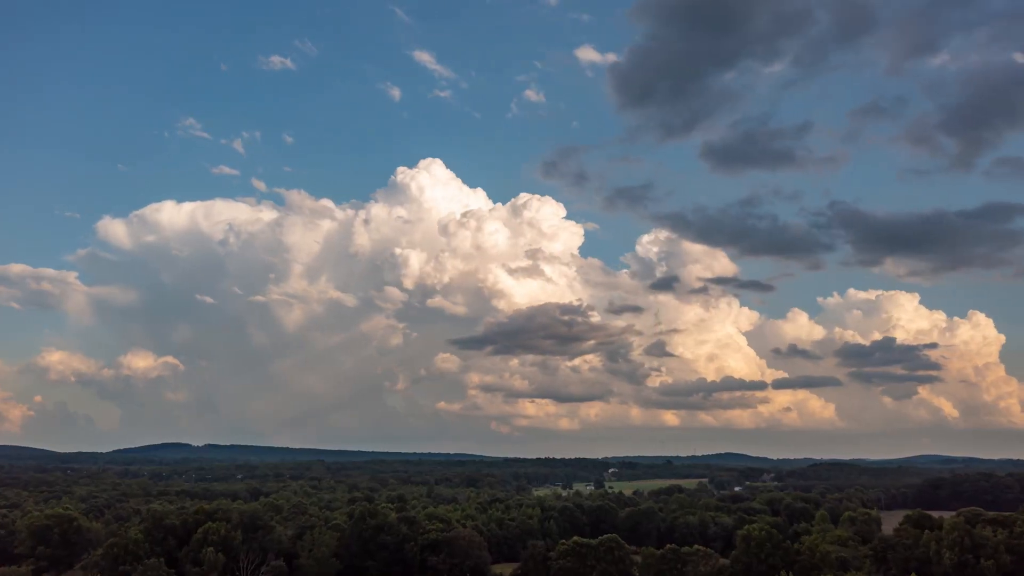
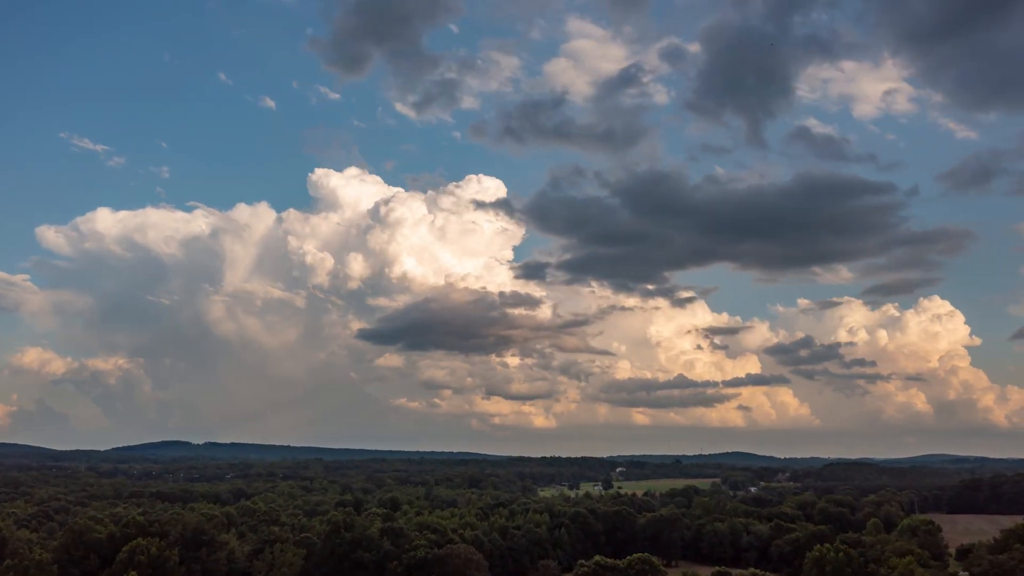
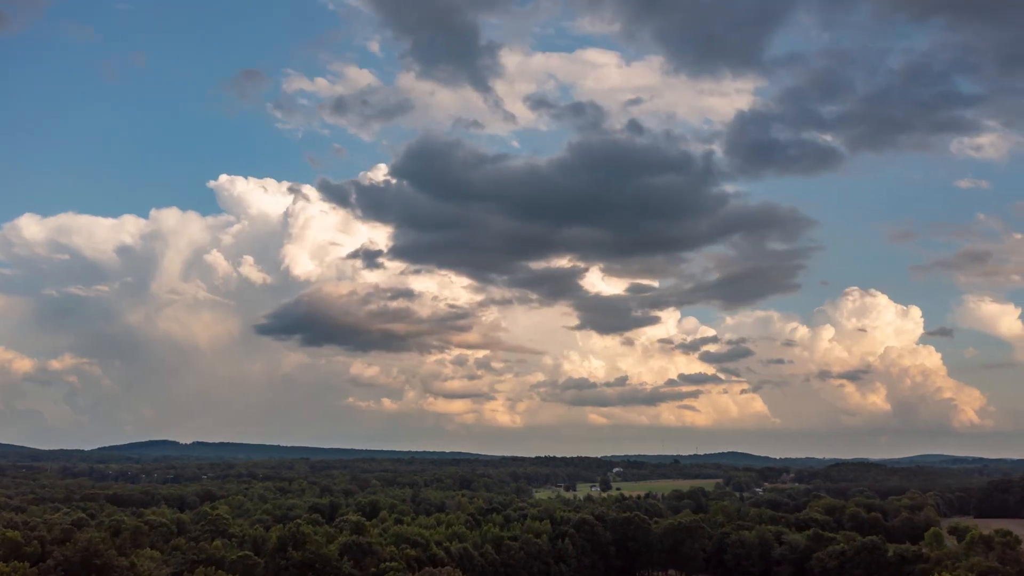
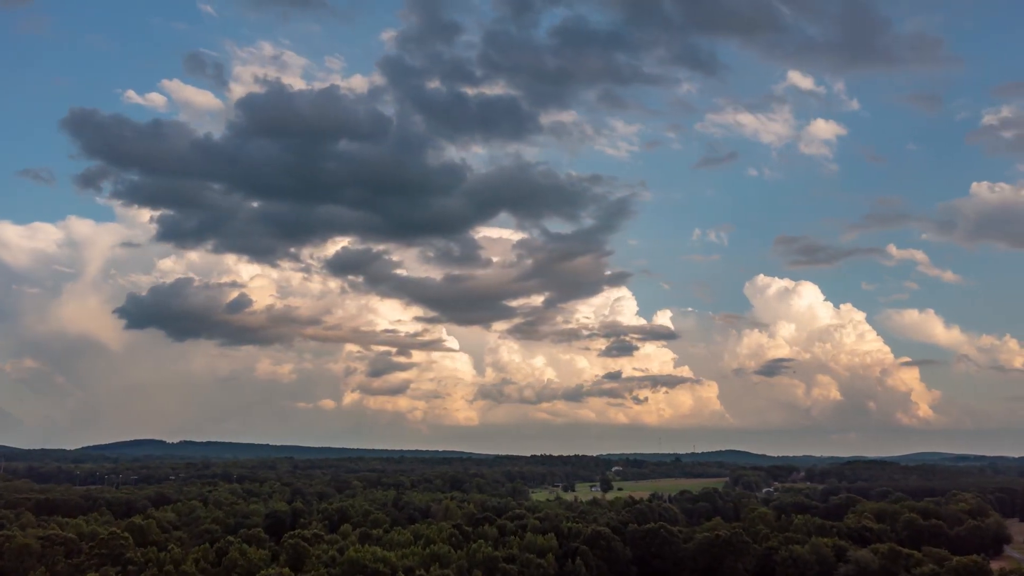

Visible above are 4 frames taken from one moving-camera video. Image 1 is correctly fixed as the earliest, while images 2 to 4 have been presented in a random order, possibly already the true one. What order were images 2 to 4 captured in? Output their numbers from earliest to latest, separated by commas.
2, 3, 4
